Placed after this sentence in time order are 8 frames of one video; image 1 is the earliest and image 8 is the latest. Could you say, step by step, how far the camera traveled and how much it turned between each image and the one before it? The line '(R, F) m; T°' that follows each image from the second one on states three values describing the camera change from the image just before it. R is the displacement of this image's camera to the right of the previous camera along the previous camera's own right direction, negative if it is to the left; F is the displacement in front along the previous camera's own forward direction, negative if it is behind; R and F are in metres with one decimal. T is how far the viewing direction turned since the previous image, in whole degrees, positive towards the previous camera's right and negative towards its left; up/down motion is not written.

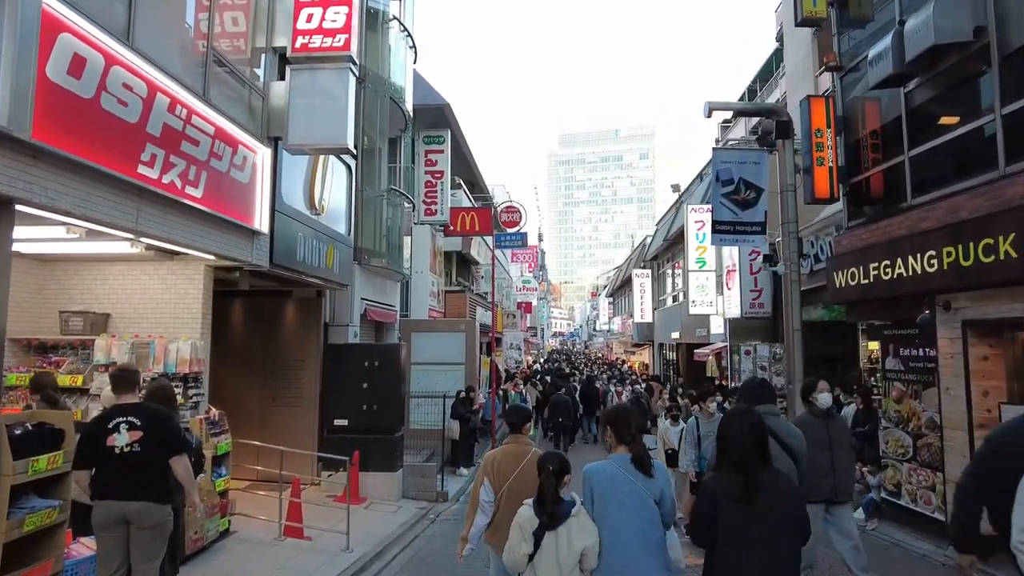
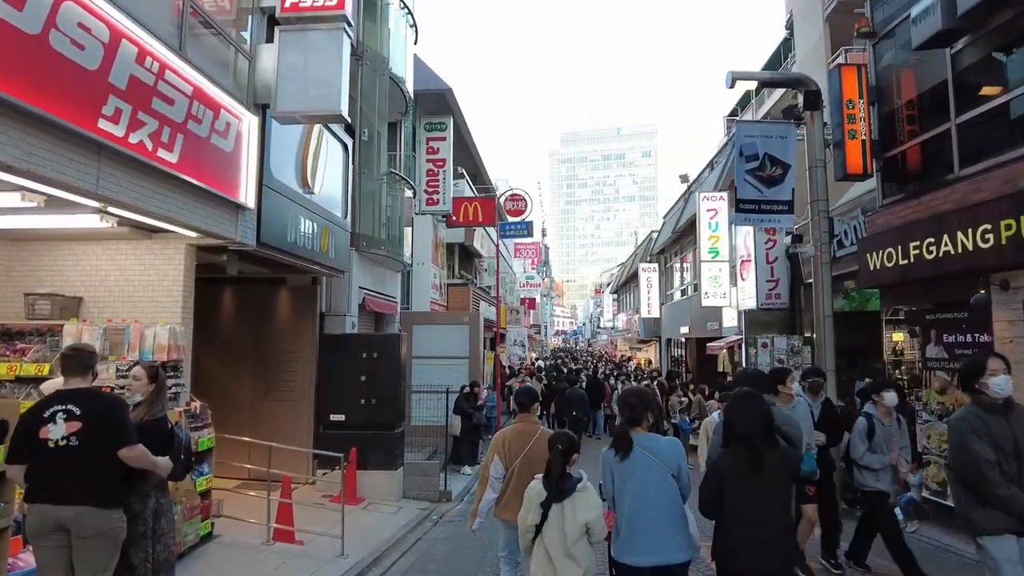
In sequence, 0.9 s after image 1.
(-0.1, +0.7) m; 0°
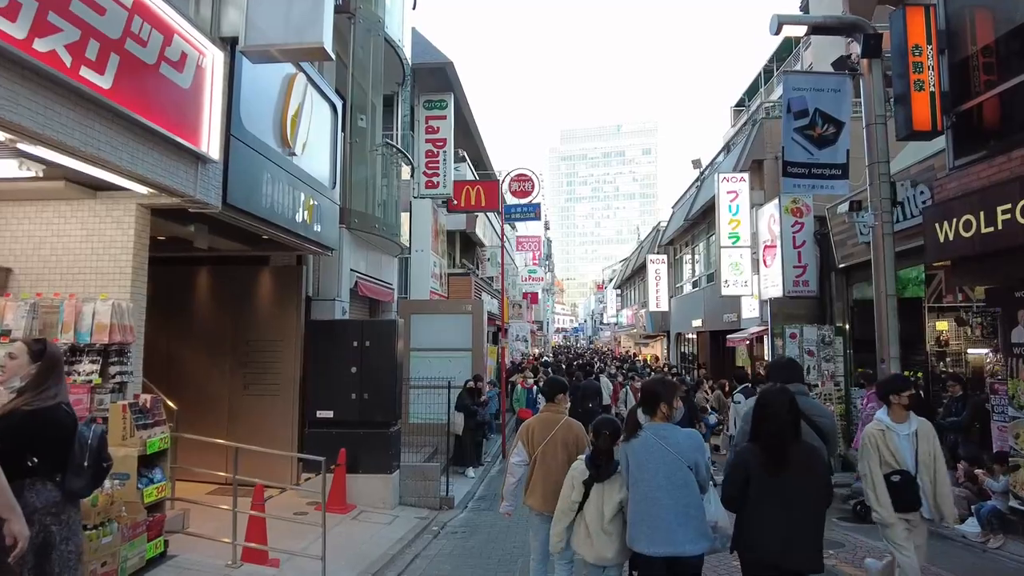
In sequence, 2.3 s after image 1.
(-0.2, +1.3) m; 0°
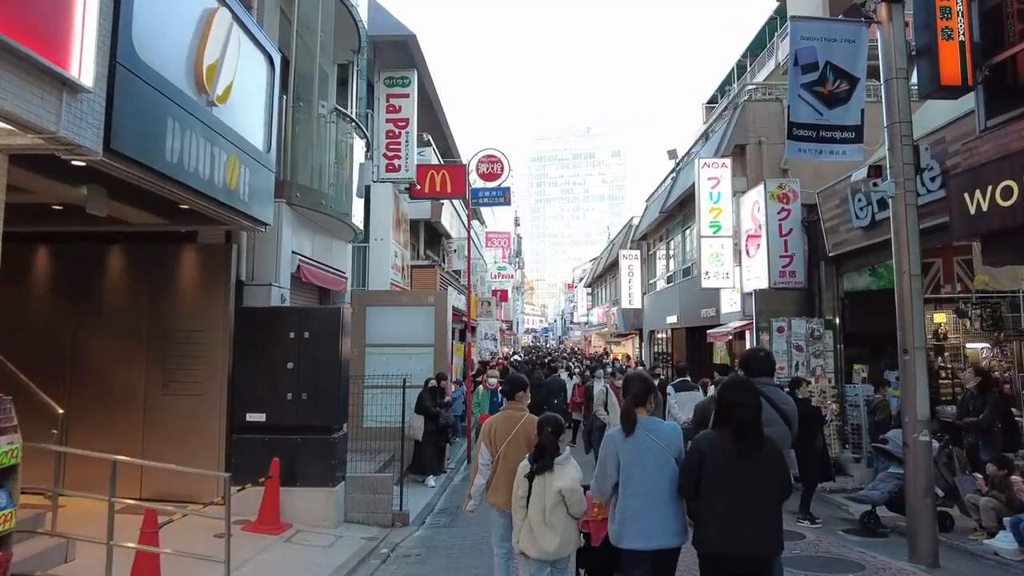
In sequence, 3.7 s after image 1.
(+0.1, +1.3) m; +3°
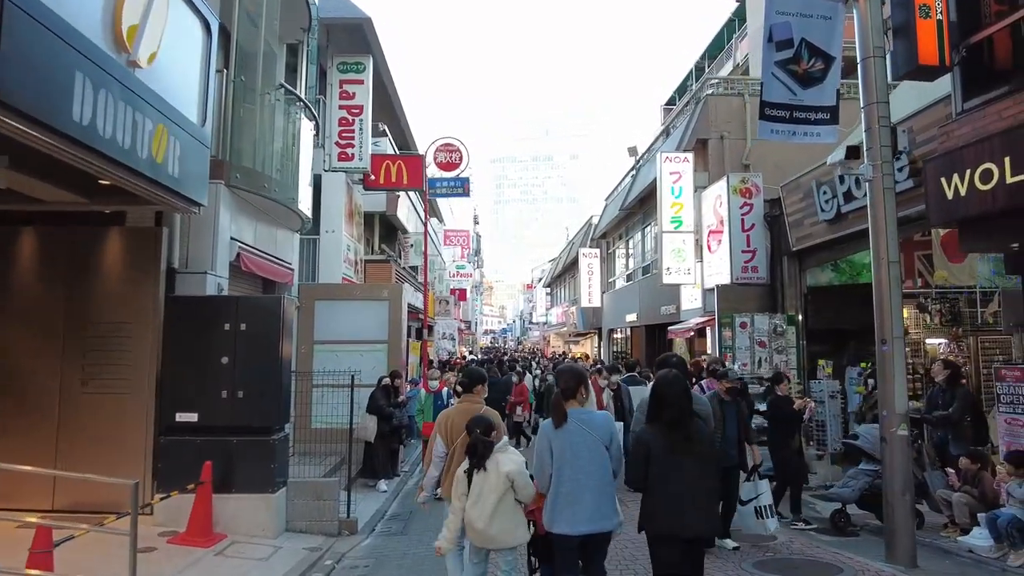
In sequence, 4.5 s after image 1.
(0.0, +0.5) m; +4°
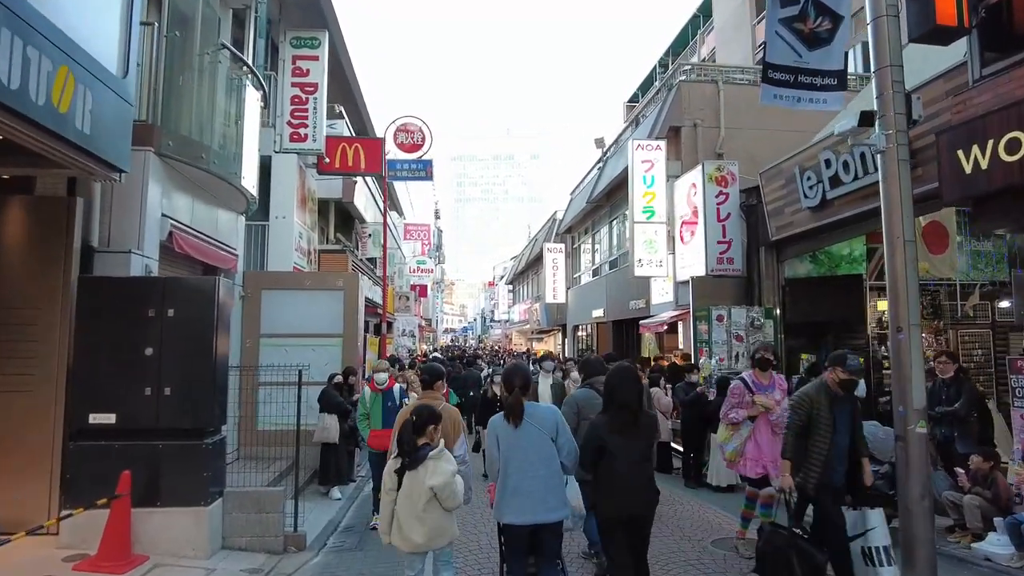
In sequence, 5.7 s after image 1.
(-0.1, +0.9) m; +4°
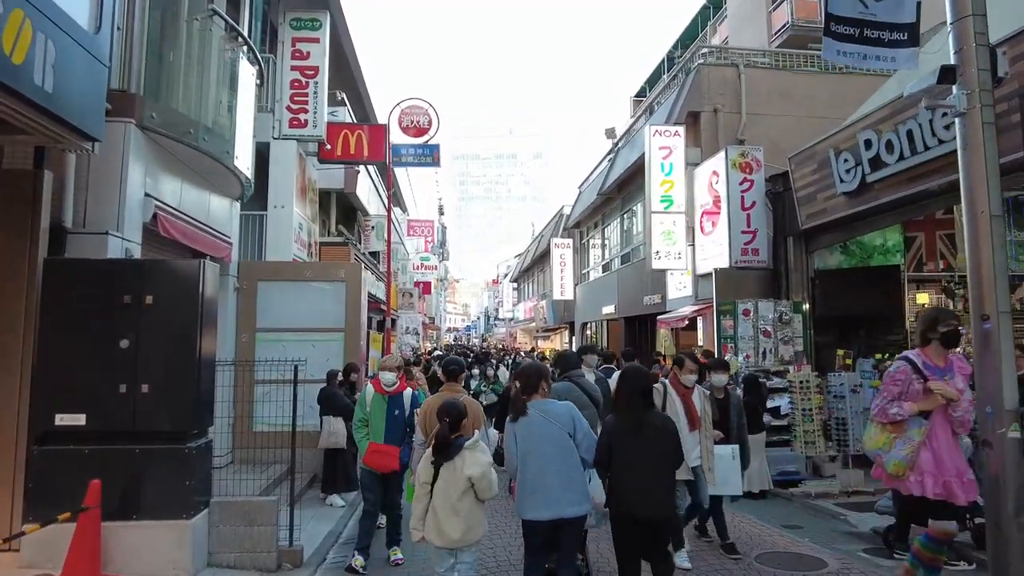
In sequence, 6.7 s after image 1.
(-0.2, +0.8) m; 0°
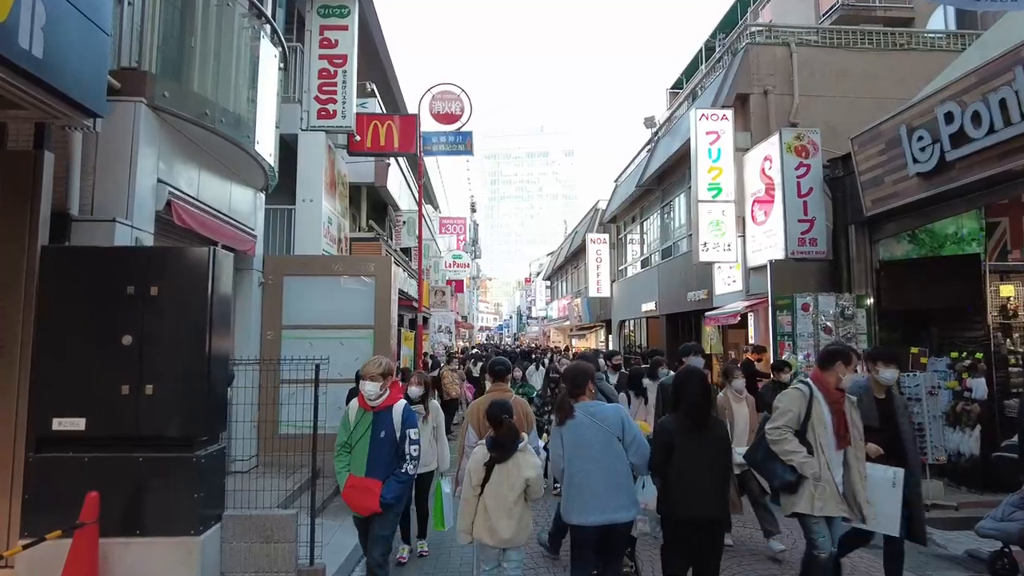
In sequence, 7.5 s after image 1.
(-0.1, +0.7) m; -3°
